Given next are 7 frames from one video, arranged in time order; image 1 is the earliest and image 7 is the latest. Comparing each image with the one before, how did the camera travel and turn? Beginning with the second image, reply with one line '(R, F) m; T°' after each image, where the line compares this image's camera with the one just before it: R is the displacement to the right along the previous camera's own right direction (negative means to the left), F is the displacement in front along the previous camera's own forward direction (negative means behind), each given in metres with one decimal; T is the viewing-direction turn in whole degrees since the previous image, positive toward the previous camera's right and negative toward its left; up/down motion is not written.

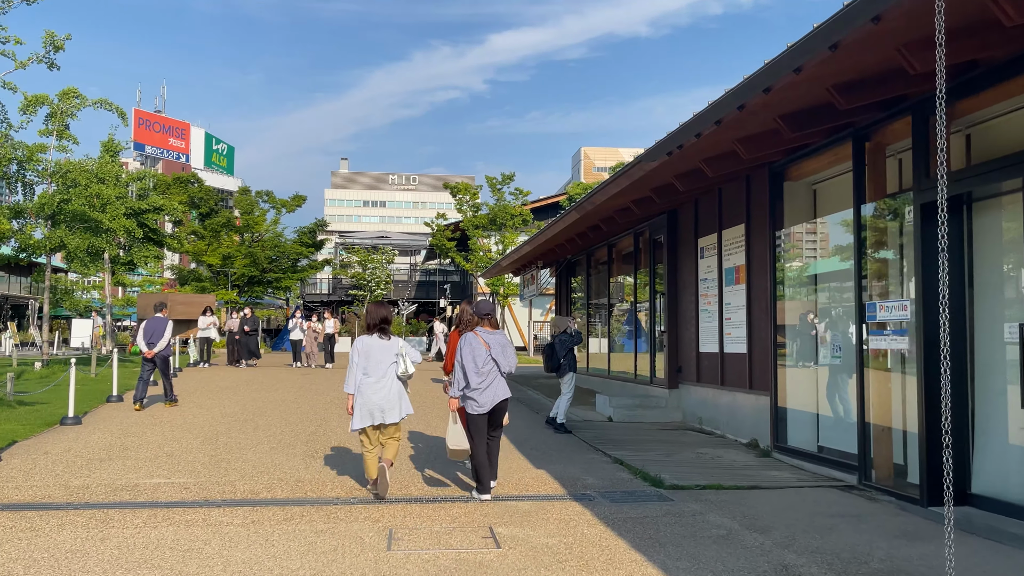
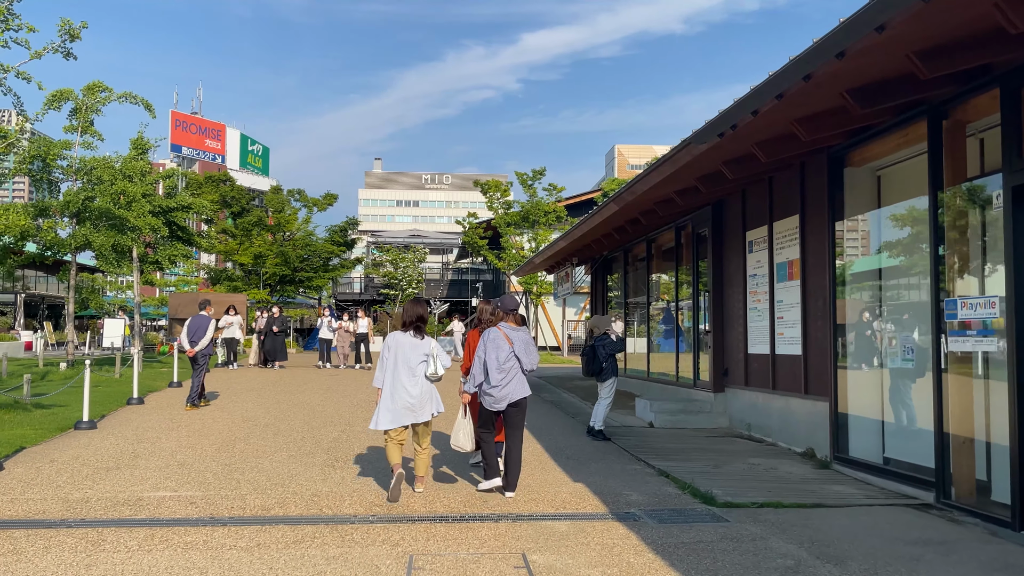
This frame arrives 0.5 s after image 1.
(0.0, +0.6) m; -2°
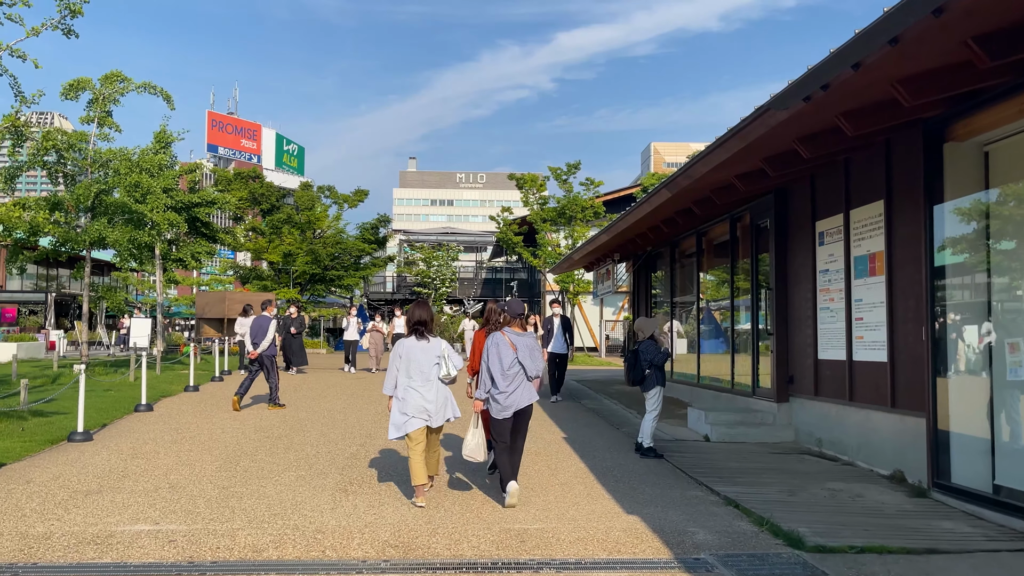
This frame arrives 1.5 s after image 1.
(0.0, +1.1) m; -2°
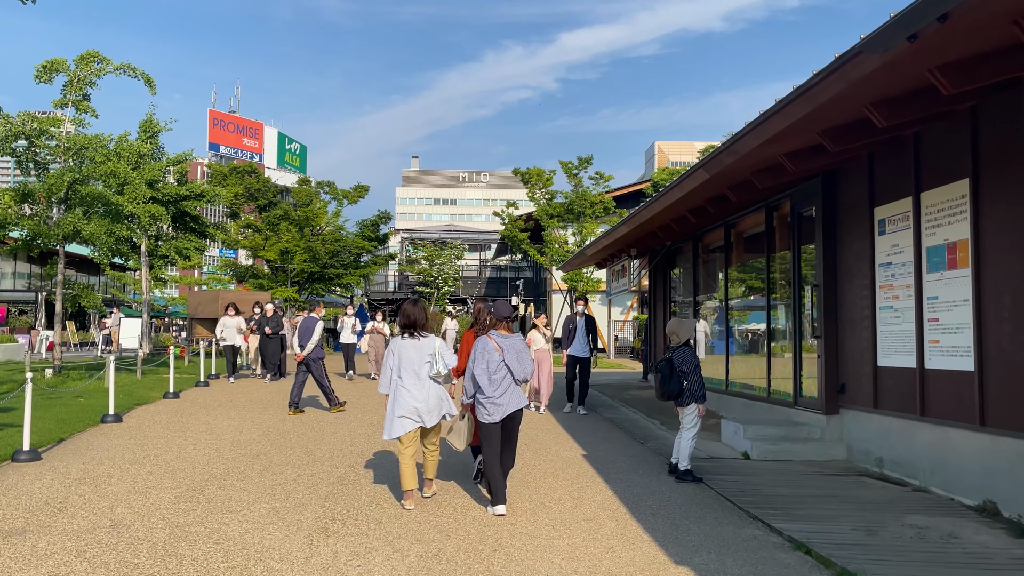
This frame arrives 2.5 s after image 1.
(-0.1, +1.2) m; 0°
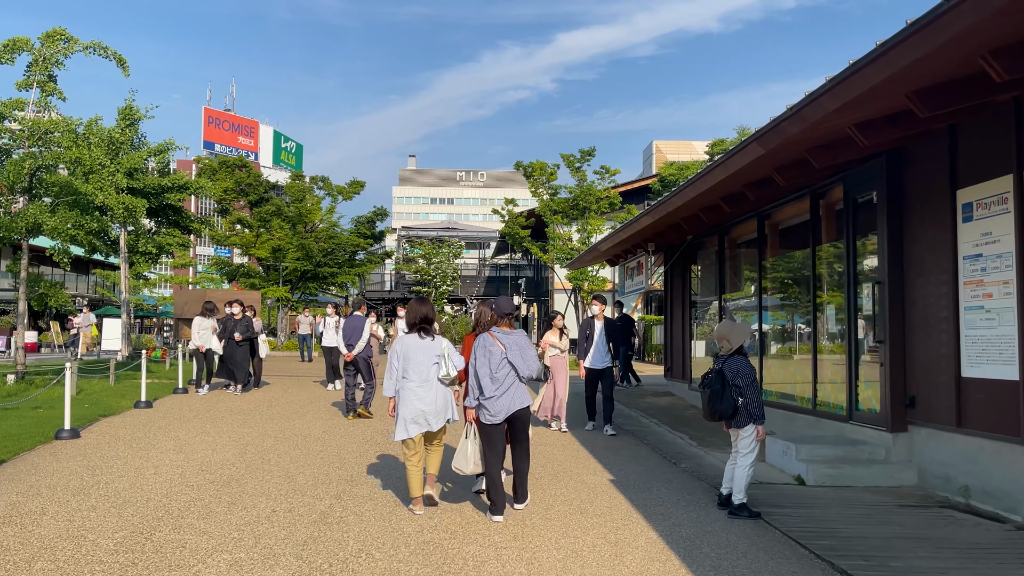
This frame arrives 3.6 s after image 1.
(-0.2, +1.2) m; 0°
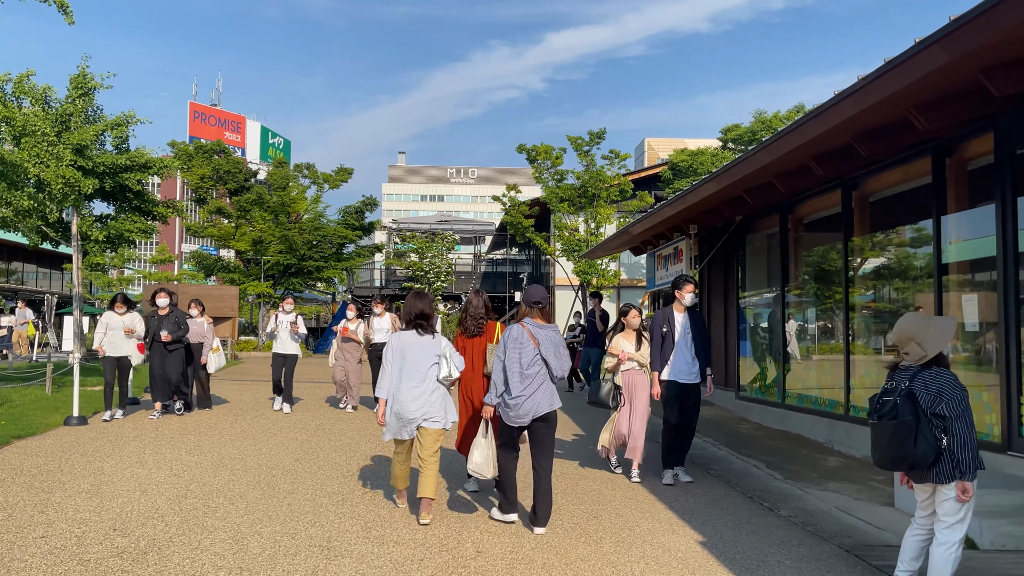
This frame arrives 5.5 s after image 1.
(-0.3, +2.2) m; +1°
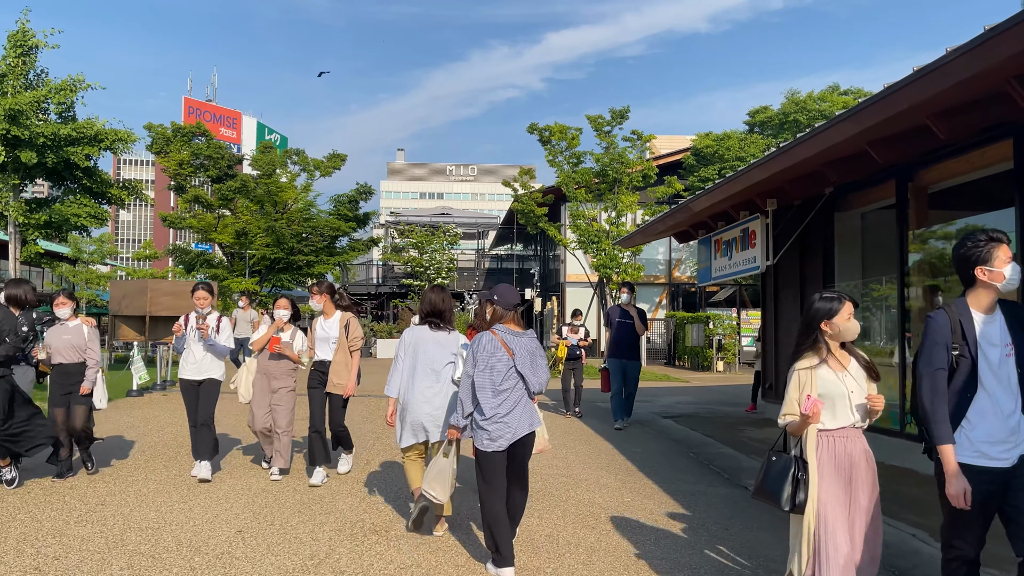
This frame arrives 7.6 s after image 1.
(-0.3, +2.5) m; 0°
